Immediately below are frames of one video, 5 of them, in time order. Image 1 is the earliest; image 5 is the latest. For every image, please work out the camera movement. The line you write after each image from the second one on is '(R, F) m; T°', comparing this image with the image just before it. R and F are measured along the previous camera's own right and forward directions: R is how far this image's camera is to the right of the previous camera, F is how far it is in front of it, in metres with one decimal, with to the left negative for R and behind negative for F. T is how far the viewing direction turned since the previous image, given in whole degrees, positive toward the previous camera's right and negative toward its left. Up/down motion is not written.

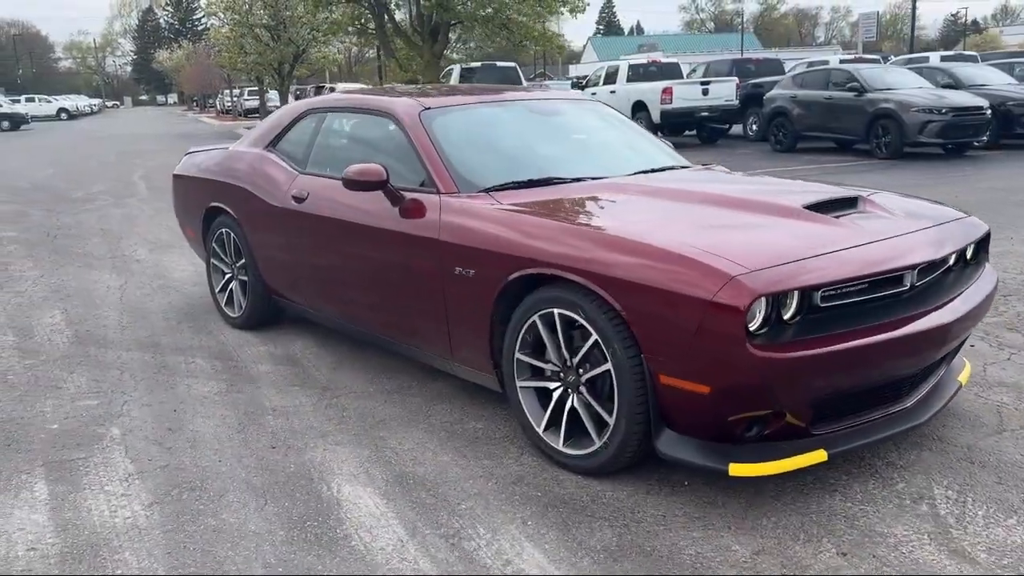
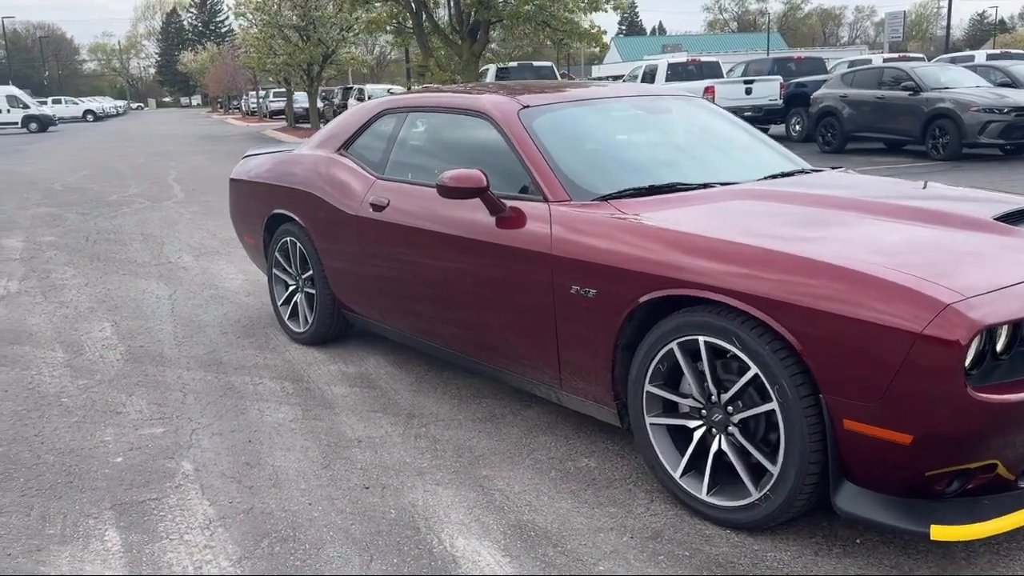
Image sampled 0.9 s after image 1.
(-0.4, +0.4) m; -1°
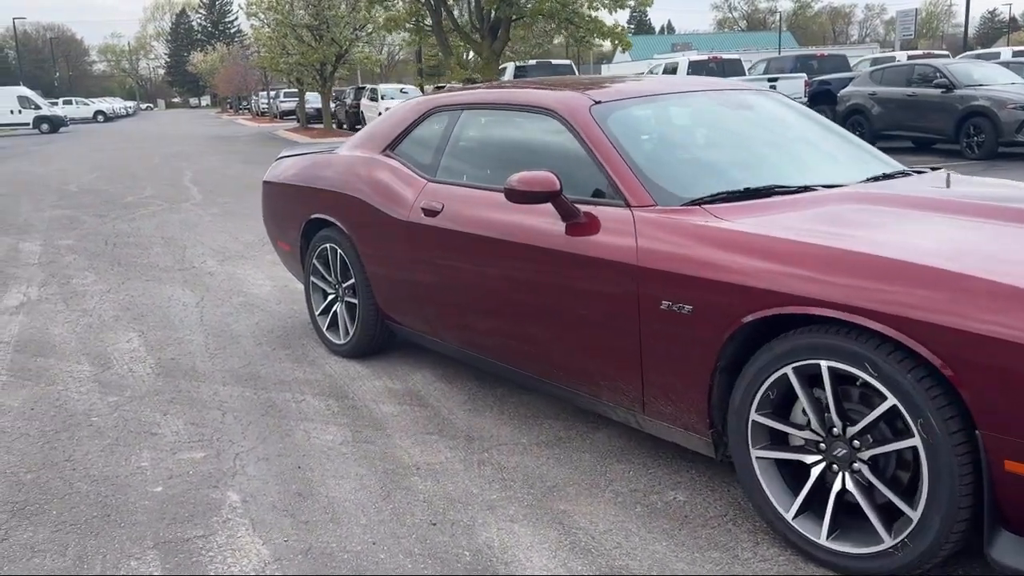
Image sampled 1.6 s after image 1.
(-0.2, +0.3) m; -1°
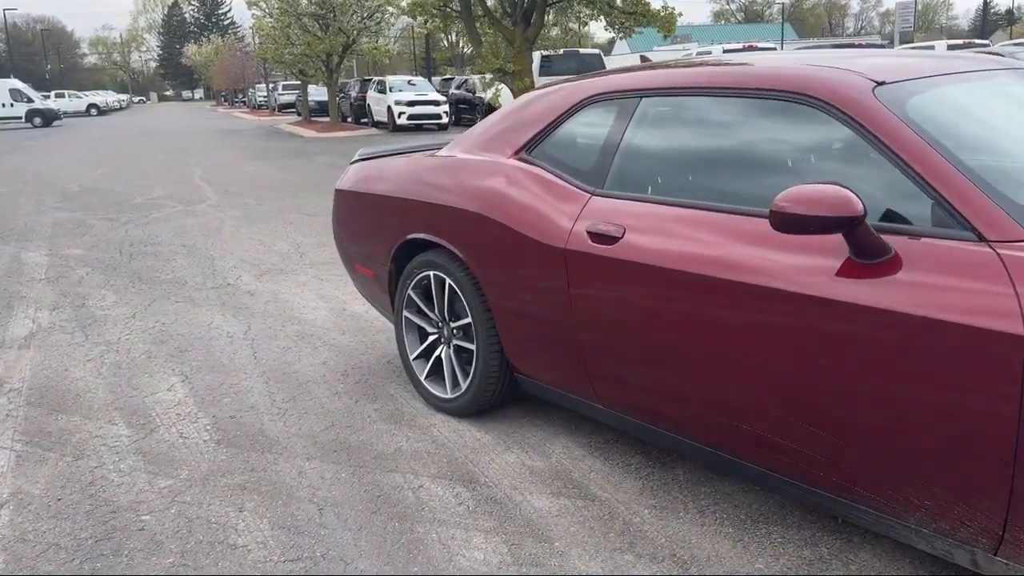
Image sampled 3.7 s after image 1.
(-0.7, +1.1) m; 0°
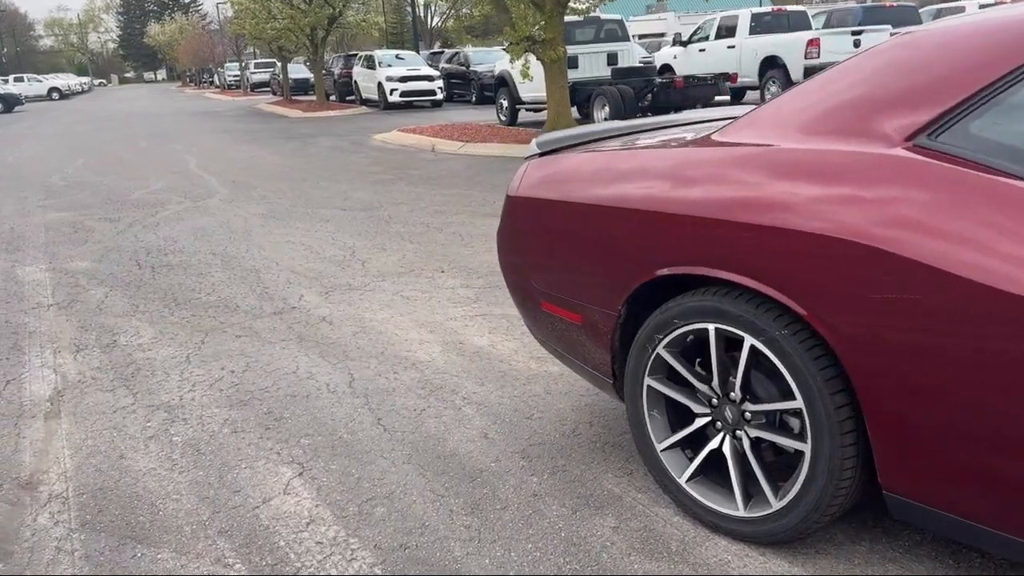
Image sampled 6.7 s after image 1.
(-1.0, +1.4) m; +2°
